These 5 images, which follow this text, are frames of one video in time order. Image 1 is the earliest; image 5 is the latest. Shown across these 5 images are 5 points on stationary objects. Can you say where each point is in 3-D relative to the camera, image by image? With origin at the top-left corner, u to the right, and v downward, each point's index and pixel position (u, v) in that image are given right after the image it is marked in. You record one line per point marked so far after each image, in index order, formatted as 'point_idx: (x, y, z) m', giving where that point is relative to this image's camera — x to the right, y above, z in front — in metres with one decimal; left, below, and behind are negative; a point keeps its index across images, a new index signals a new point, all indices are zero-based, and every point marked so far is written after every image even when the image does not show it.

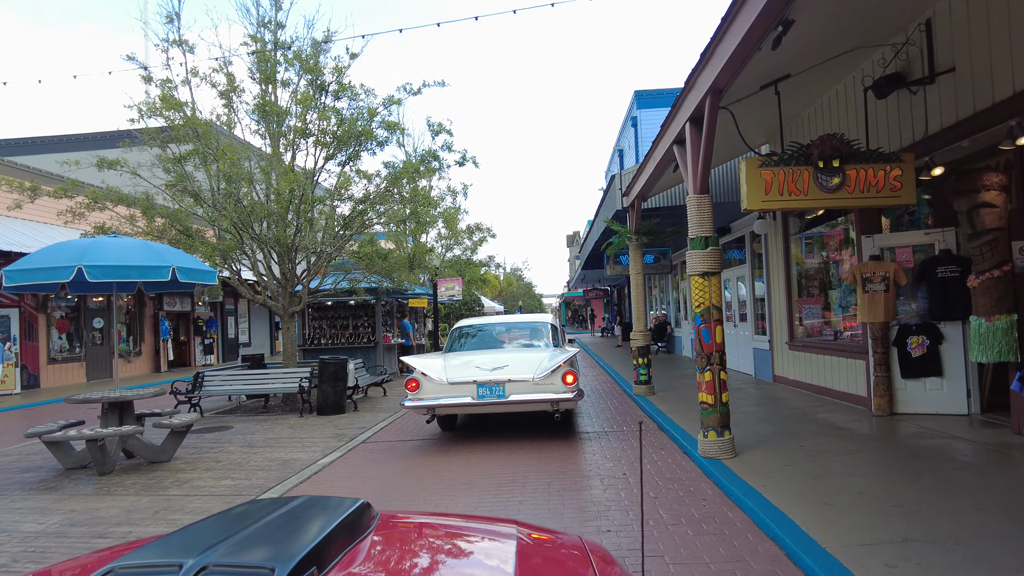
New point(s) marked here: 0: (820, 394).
0: (+4.7, -1.6, +9.2) m
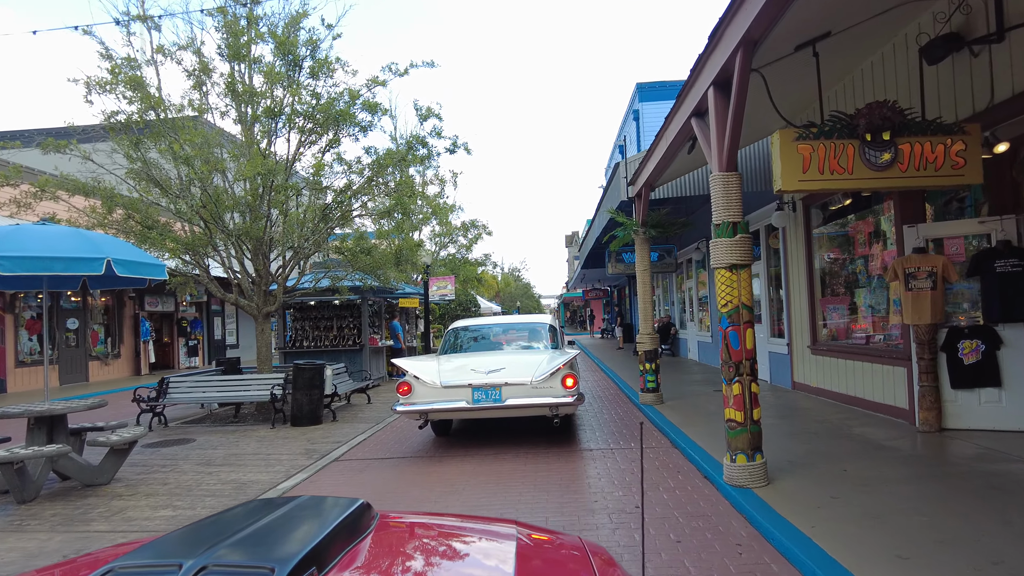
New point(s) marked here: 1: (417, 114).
0: (+4.6, -1.6, +8.2) m
1: (-1.8, +3.3, +11.4) m
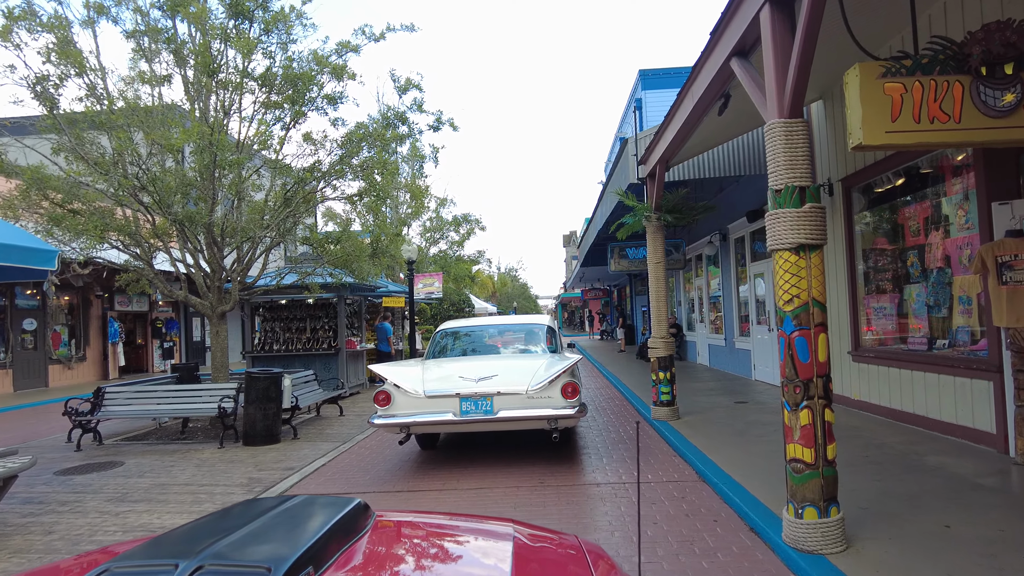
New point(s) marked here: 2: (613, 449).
0: (+4.5, -1.5, +6.9) m
1: (-1.9, +3.3, +10.0) m
2: (+1.3, -2.0, +8.0) m
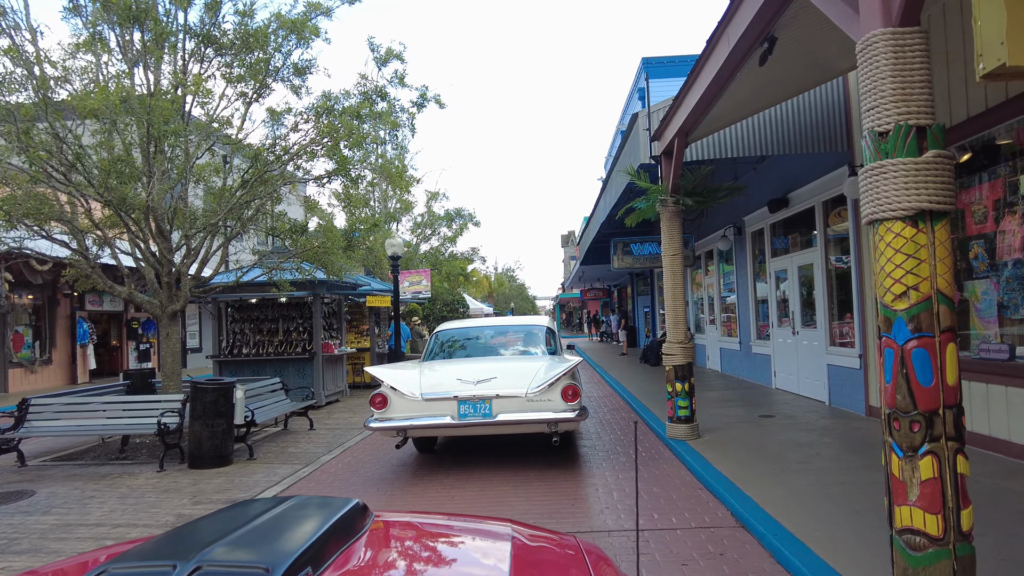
0: (+4.4, -1.5, +5.7) m
1: (-2.0, +3.4, +8.8) m
2: (+1.2, -2.0, +6.8) m
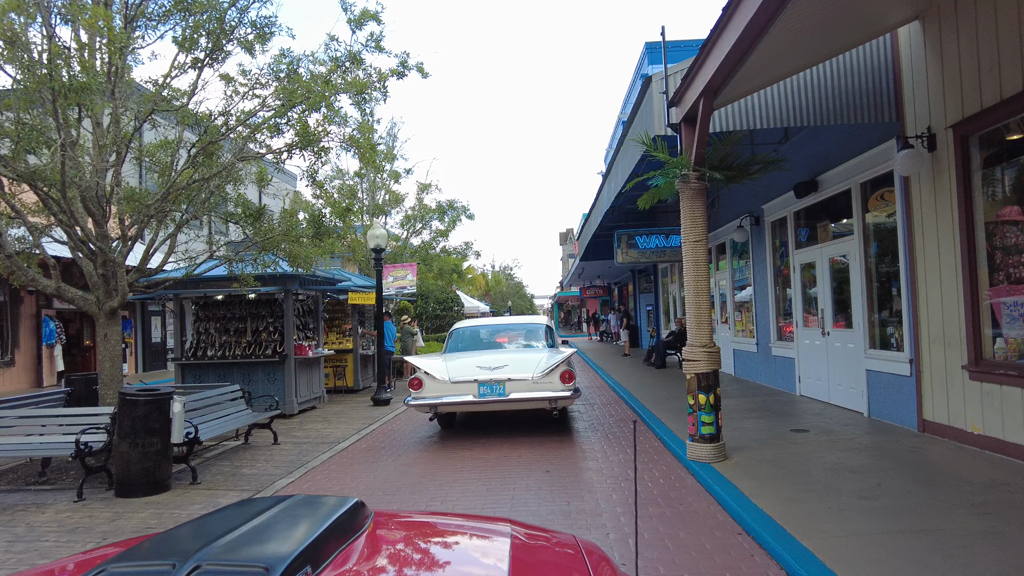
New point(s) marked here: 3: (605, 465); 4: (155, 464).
0: (+4.3, -1.4, +4.6) m
1: (-2.1, +3.5, +7.7) m
2: (+1.1, -1.9, +5.7) m
3: (+1.0, -2.0, +6.5) m
4: (-3.4, -1.7, +5.8) m
